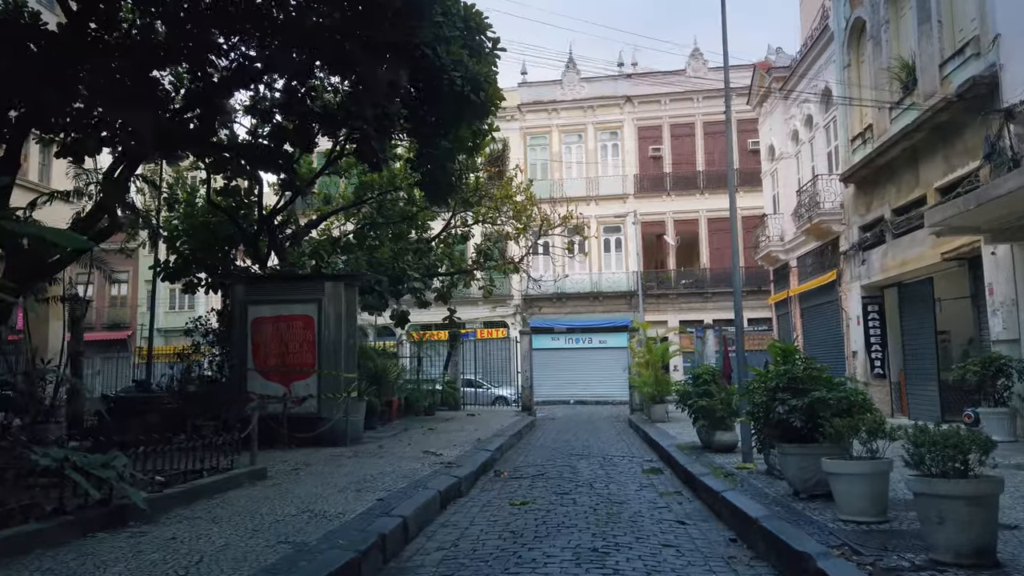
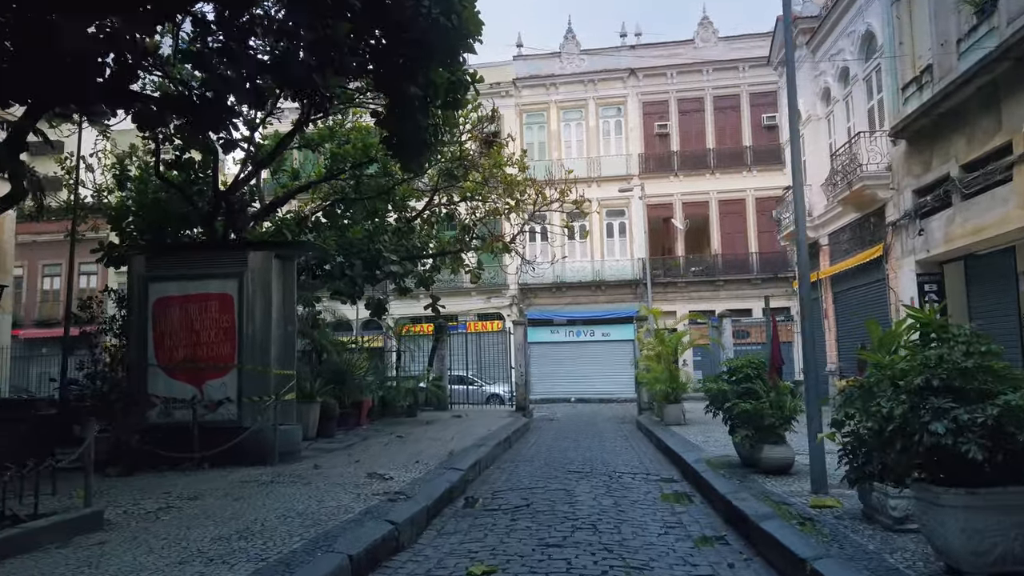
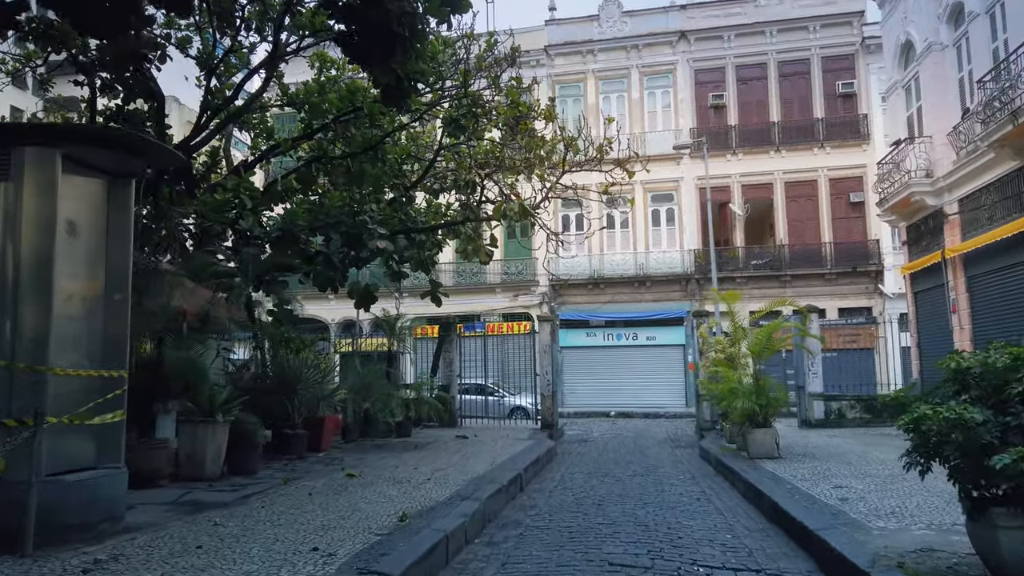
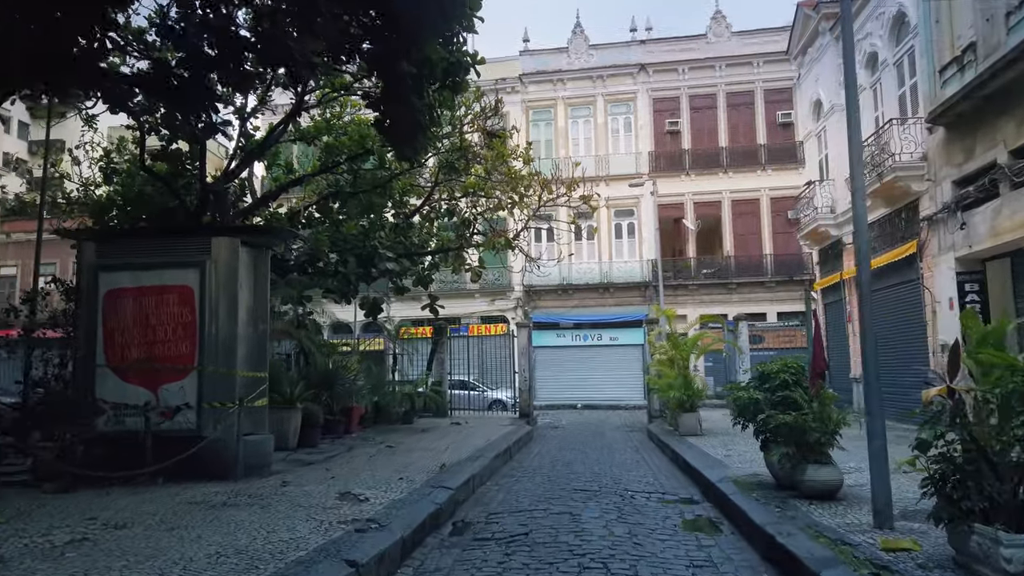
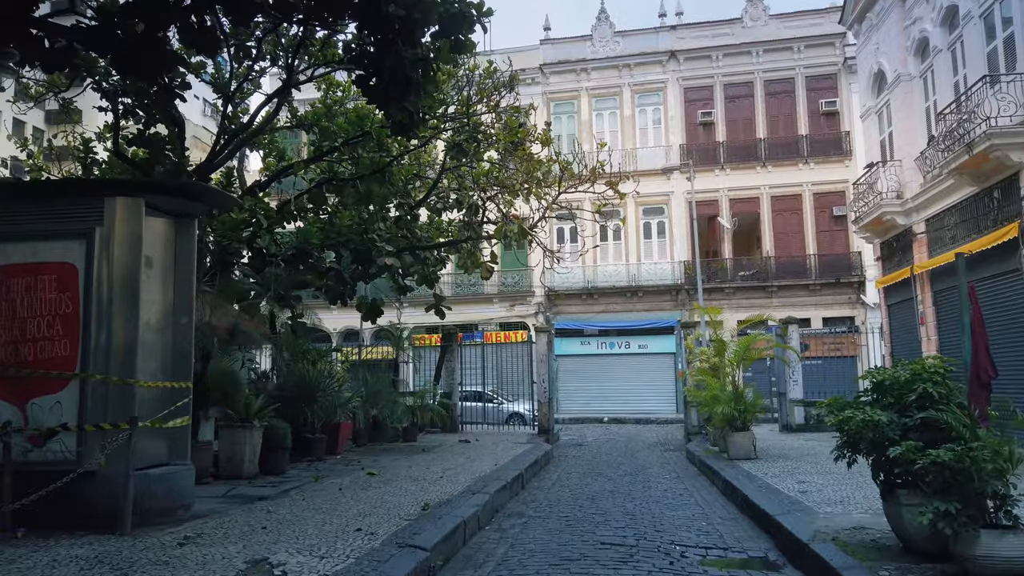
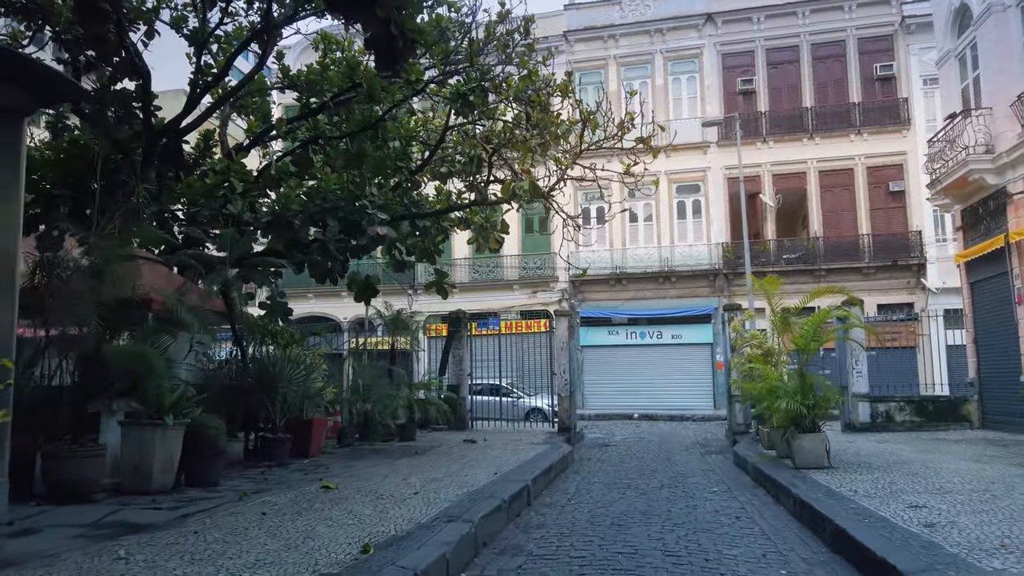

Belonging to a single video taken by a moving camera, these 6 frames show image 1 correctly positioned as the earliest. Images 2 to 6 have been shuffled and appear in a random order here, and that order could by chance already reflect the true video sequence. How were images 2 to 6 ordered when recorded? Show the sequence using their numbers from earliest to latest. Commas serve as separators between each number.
2, 4, 5, 3, 6
